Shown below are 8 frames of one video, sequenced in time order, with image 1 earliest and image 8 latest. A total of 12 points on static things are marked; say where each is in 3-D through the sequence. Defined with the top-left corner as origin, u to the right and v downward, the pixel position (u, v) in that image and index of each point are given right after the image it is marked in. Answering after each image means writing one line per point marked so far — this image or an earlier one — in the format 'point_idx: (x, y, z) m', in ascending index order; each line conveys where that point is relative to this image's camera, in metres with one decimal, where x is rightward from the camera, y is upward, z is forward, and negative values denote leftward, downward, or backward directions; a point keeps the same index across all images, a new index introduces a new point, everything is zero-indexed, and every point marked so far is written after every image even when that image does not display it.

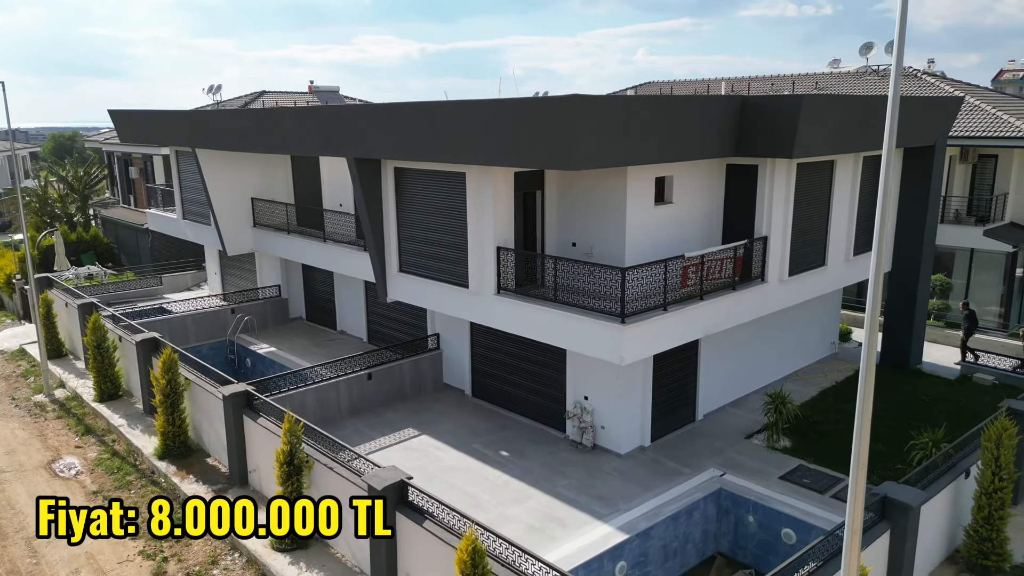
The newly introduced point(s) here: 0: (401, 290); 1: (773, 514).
0: (-2.0, -0.1, +13.8) m
1: (+3.7, -3.2, +10.6) m
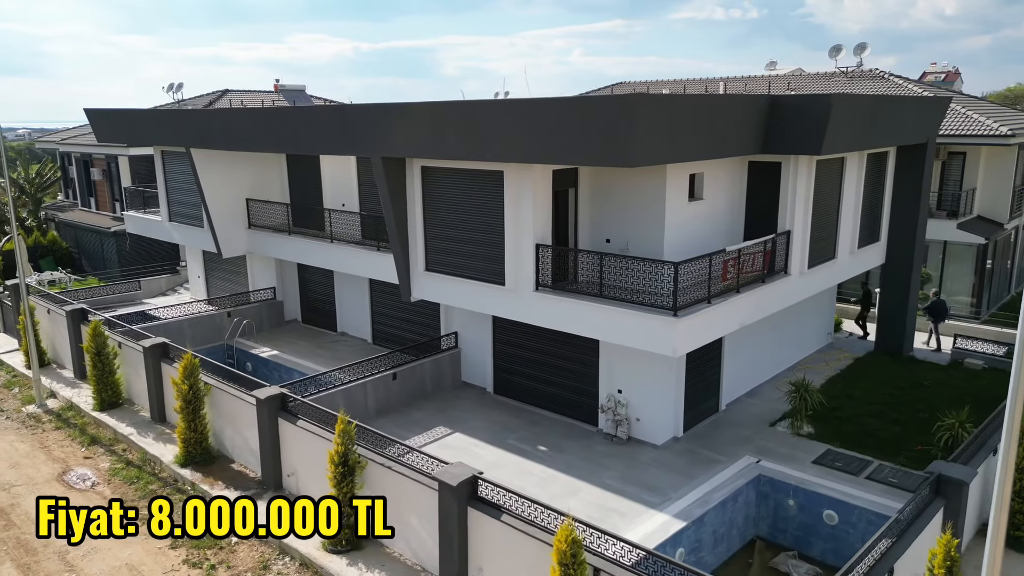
0: (-1.6, 0.0, +13.7) m
1: (+4.5, -3.1, +11.1) m
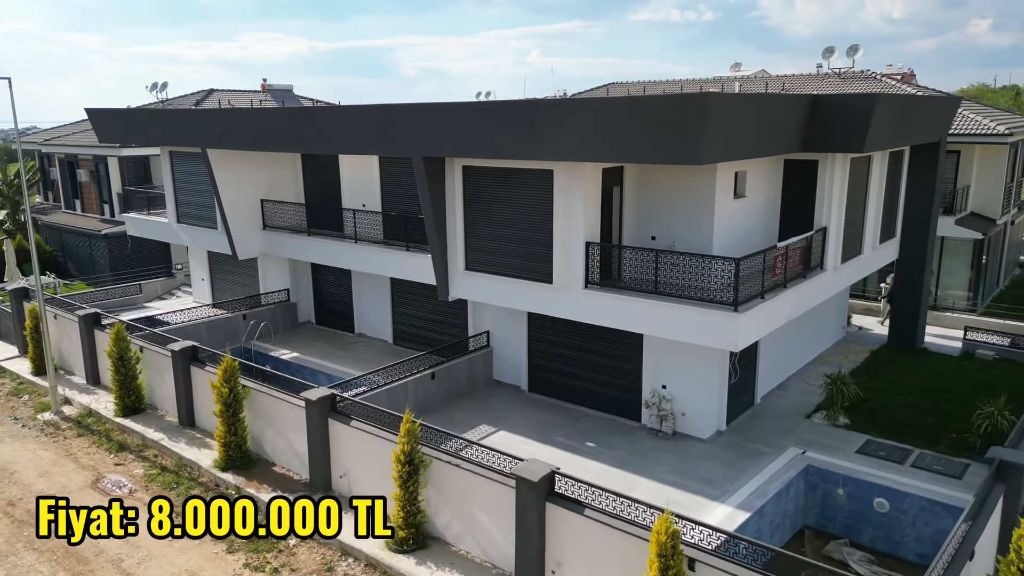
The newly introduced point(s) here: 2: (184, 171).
0: (-0.8, 0.0, +13.8) m
1: (+5.4, -3.0, +11.4) m
2: (-8.7, +3.1, +19.8) m
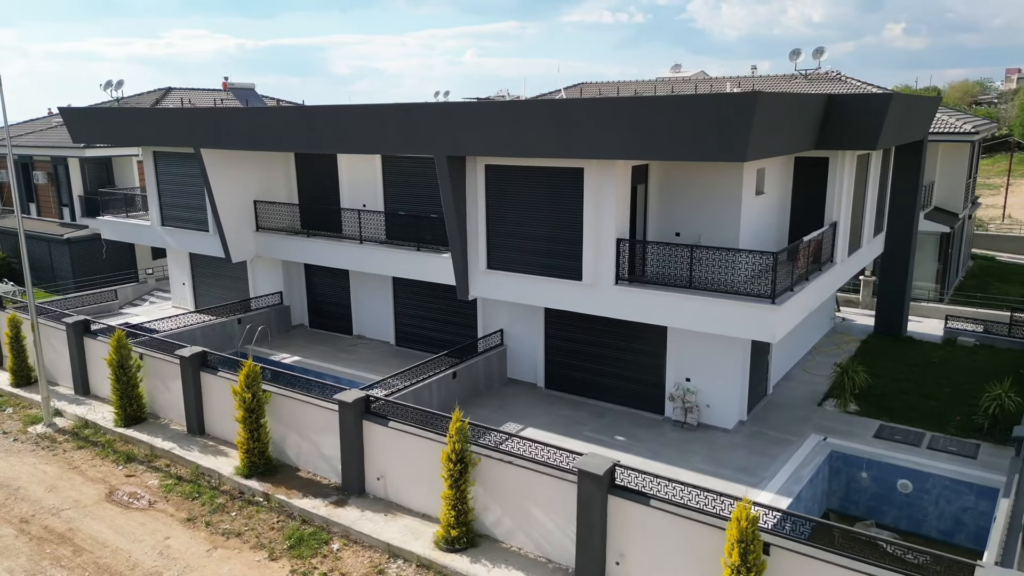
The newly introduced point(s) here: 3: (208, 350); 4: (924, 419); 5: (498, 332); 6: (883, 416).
0: (-0.4, 0.0, +13.8) m
1: (+6.0, -2.9, +11.9) m
2: (-8.8, +3.0, +19.2) m
3: (-5.9, -1.2, +14.4) m
4: (+7.4, -2.4, +13.4) m
5: (-0.3, -0.9, +15.5) m
6: (+6.8, -2.3, +13.6) m
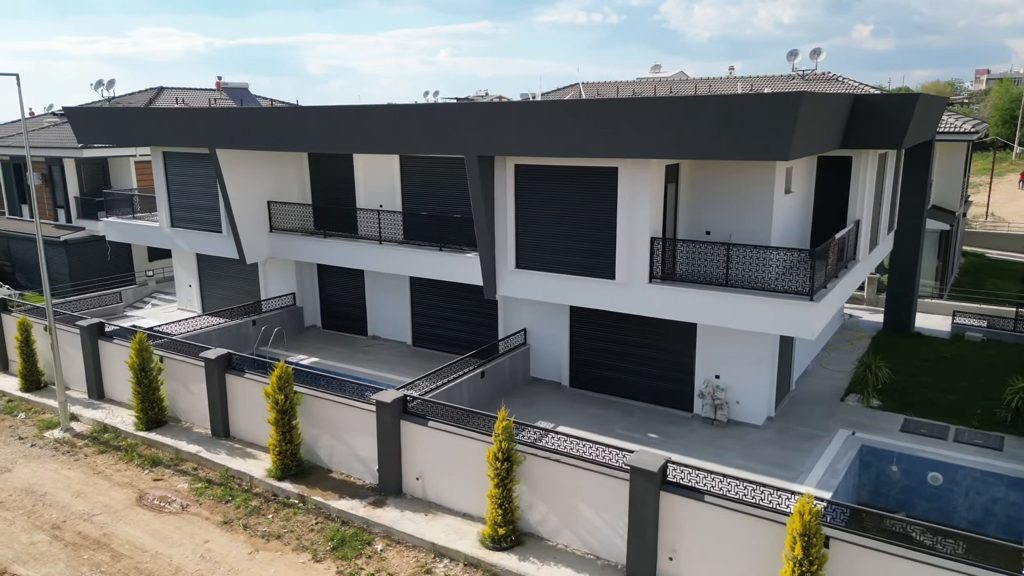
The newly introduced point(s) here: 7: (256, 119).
0: (+0.1, 0.0, +13.8) m
1: (+6.6, -2.8, +12.1) m
2: (-8.5, +3.0, +19.0) m
3: (-5.4, -1.2, +14.3) m
4: (+8.0, -2.3, +13.7) m
5: (+0.2, -0.9, +15.6) m
6: (+7.3, -2.3, +13.9) m
7: (-5.6, +3.7, +16.2) m
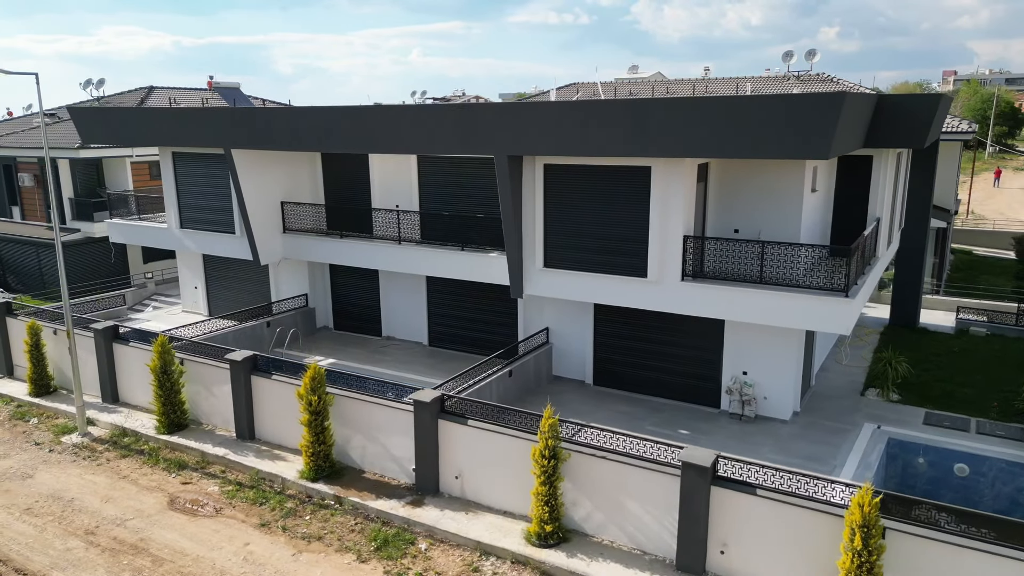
0: (+0.6, 0.0, +13.9) m
1: (+7.2, -2.8, +12.4) m
2: (-8.1, +2.9, +18.8) m
3: (-4.8, -1.3, +14.2) m
4: (+8.5, -2.2, +14.0) m
5: (+0.7, -0.9, +15.7) m
6: (+7.9, -2.2, +14.2) m
7: (-5.2, +3.7, +16.1) m
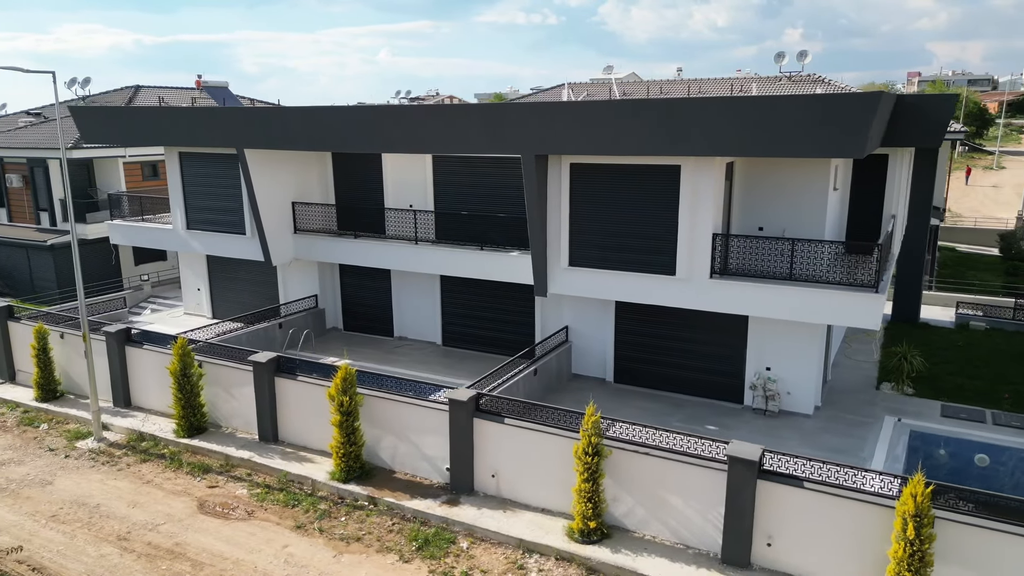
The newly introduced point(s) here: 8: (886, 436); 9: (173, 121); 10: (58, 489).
0: (+1.1, +0.1, +14.0) m
1: (+7.8, -2.7, +12.7) m
2: (-7.9, +2.9, +18.5) m
3: (-4.4, -1.3, +14.1) m
4: (+9.0, -2.1, +14.4) m
5: (+1.1, -0.9, +15.7) m
6: (+8.4, -2.1, +14.5) m
7: (-4.8, +3.6, +16.0) m
8: (+6.4, -2.6, +12.8) m
9: (-8.1, +4.0, +17.6) m
10: (-8.0, -3.5, +13.0) m
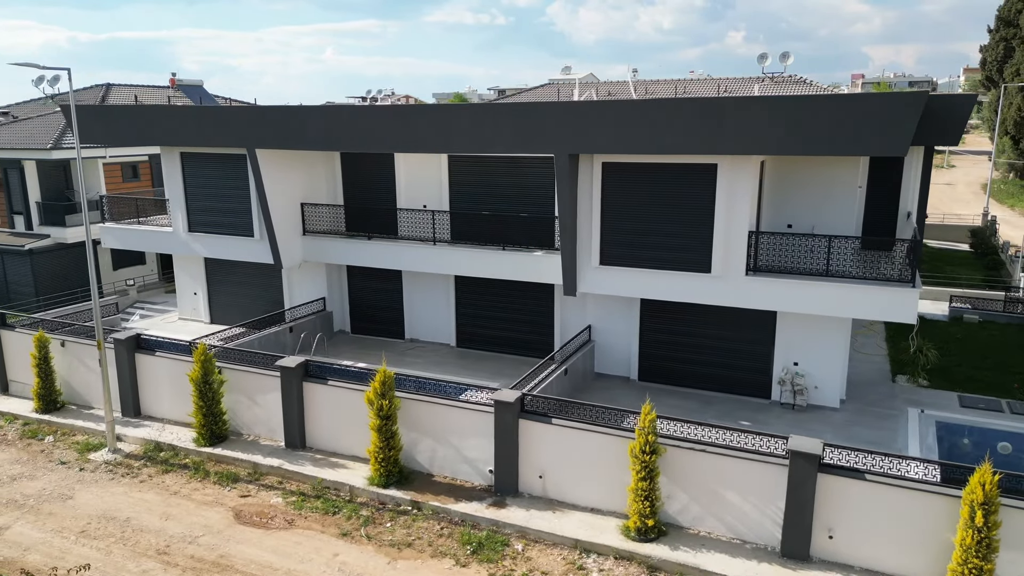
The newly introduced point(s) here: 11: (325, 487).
0: (+1.7, +0.1, +14.0) m
1: (+8.4, -2.6, +13.2) m
2: (-7.6, +2.8, +18.0) m
3: (-3.8, -1.3, +13.7) m
4: (+9.6, -2.0, +14.9) m
5: (+1.6, -0.8, +15.8) m
6: (+8.9, -2.0, +15.0) m
7: (-4.4, +3.6, +15.6) m
8: (+7.1, -2.5, +13.1) m
9: (-7.7, +3.9, +17.0) m
10: (-7.3, -3.6, +12.5) m
11: (-3.2, -3.4, +12.7) m
